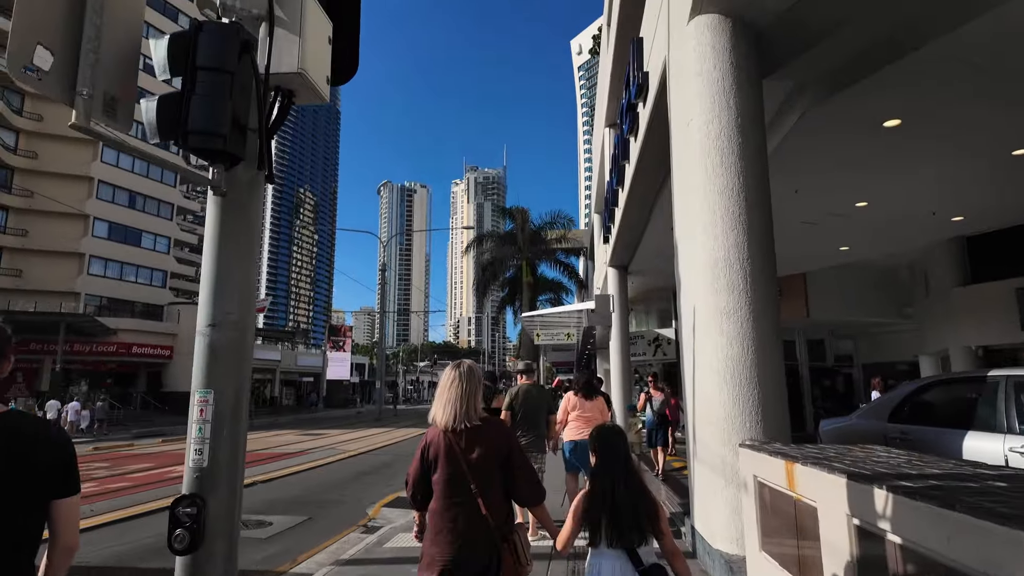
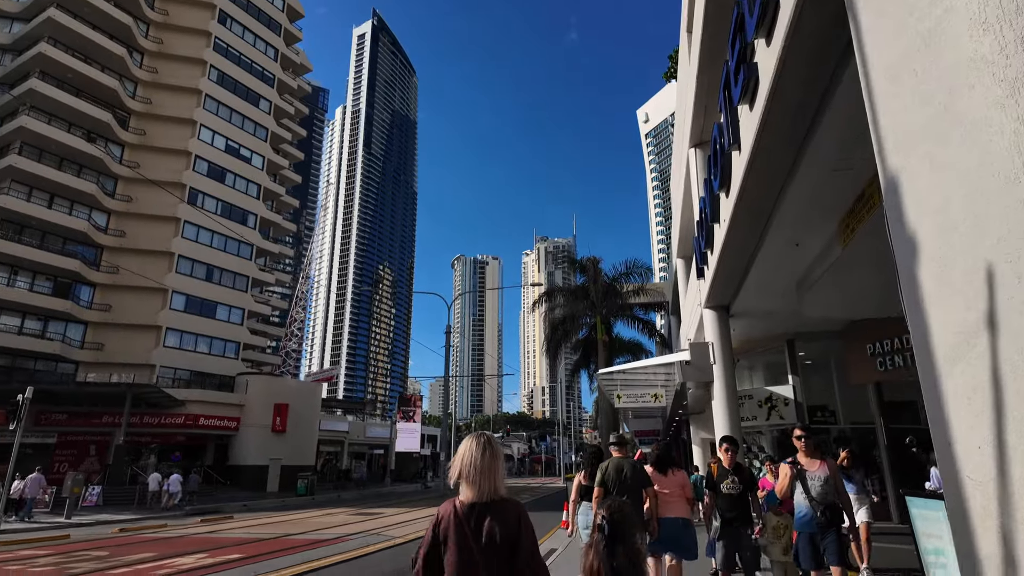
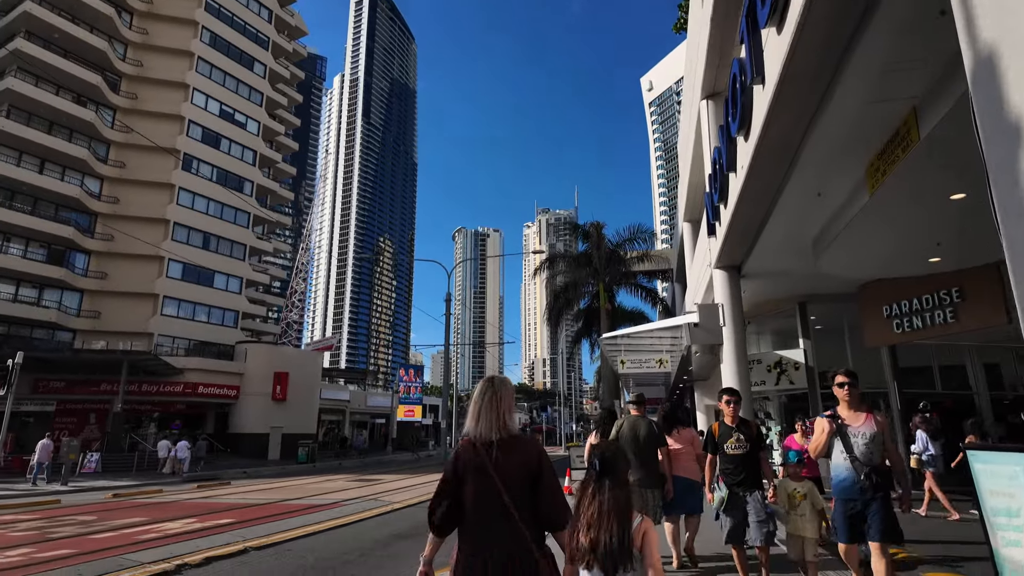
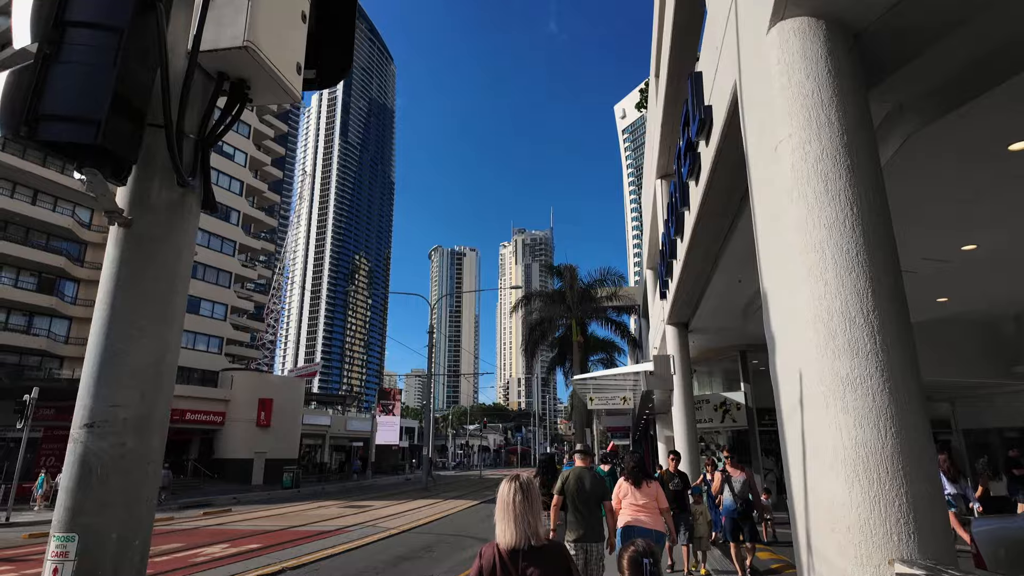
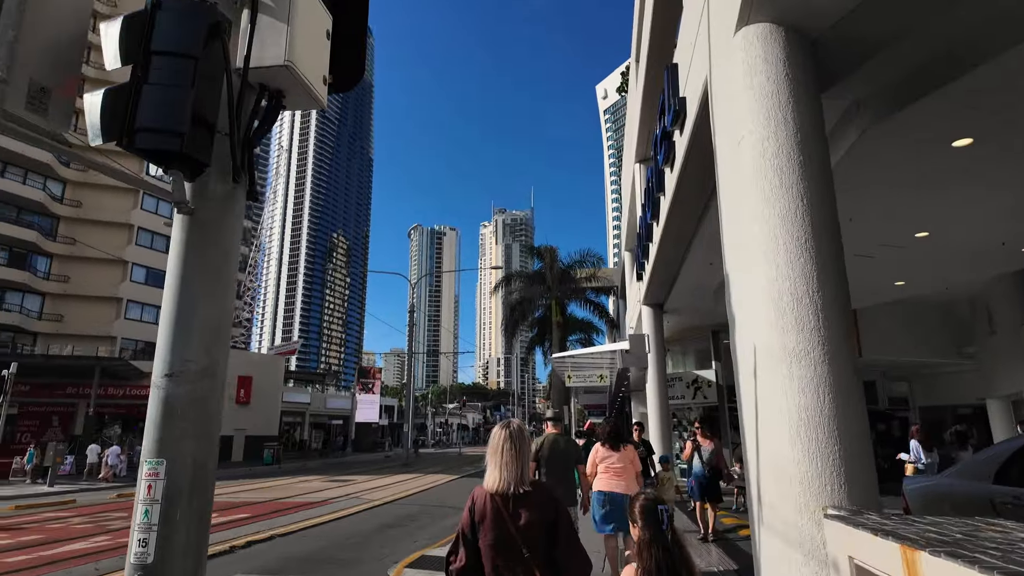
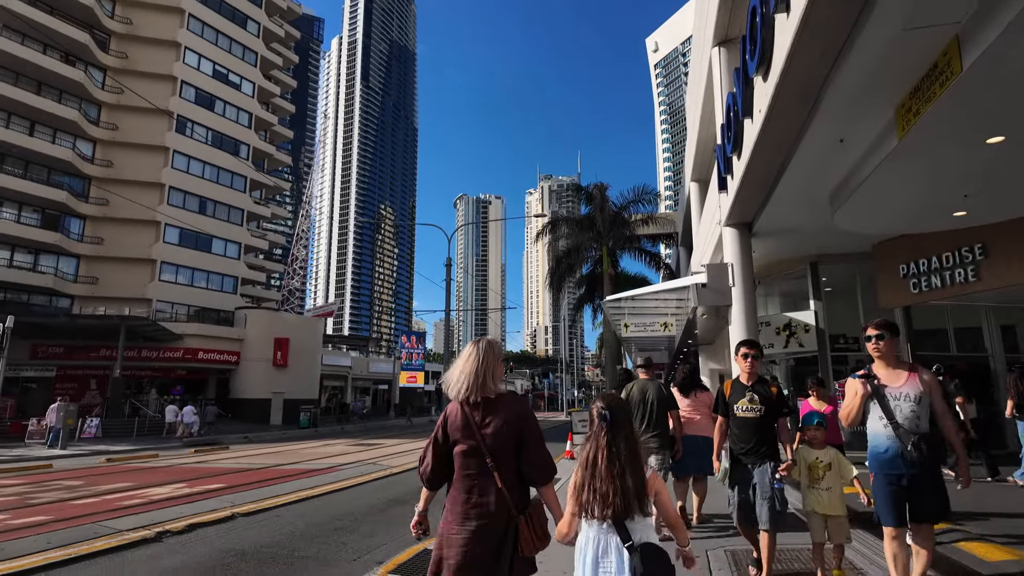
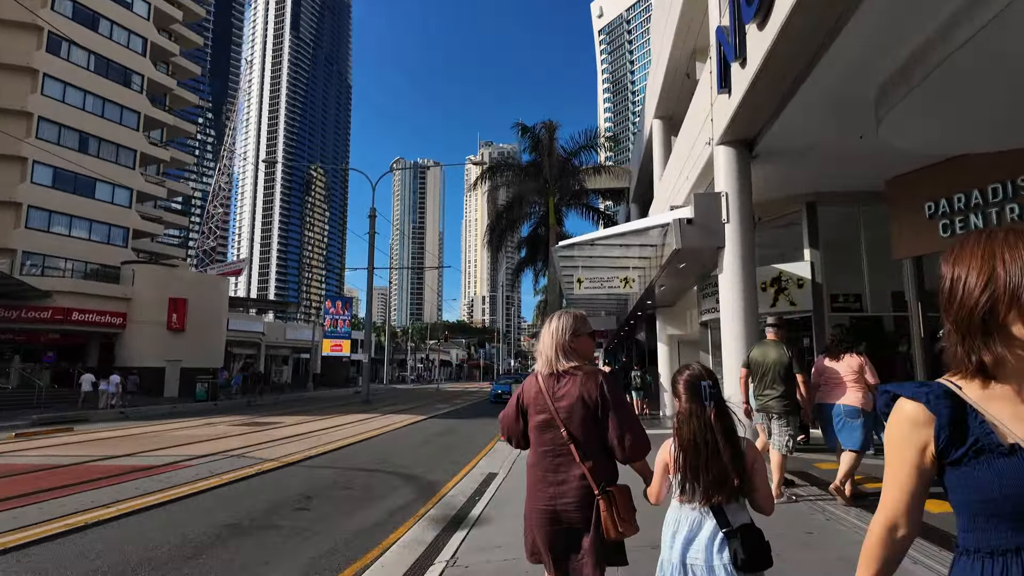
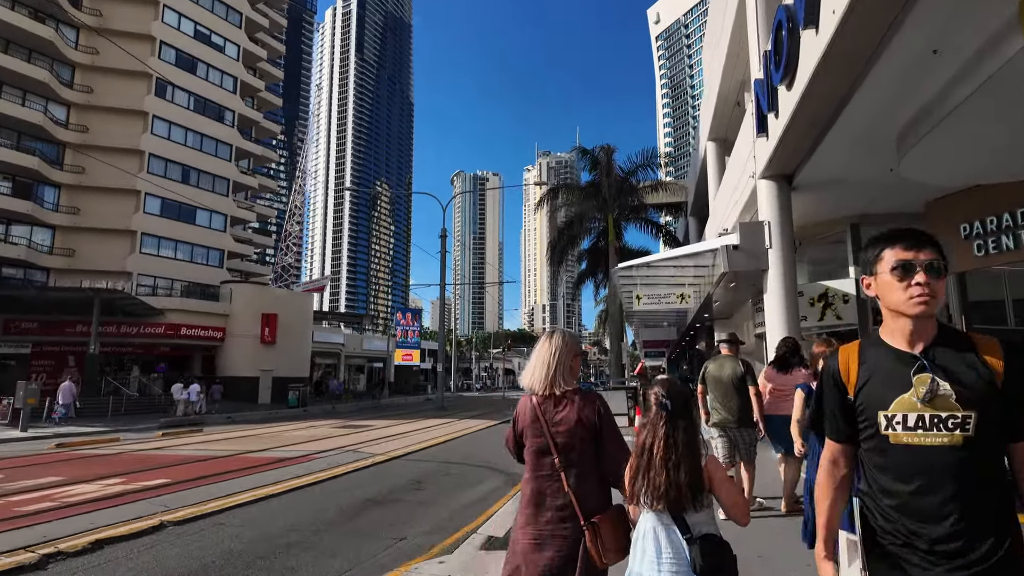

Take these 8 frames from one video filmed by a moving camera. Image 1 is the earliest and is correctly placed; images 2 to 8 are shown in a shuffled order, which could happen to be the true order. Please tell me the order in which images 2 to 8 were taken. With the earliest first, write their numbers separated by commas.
5, 4, 2, 3, 6, 8, 7
